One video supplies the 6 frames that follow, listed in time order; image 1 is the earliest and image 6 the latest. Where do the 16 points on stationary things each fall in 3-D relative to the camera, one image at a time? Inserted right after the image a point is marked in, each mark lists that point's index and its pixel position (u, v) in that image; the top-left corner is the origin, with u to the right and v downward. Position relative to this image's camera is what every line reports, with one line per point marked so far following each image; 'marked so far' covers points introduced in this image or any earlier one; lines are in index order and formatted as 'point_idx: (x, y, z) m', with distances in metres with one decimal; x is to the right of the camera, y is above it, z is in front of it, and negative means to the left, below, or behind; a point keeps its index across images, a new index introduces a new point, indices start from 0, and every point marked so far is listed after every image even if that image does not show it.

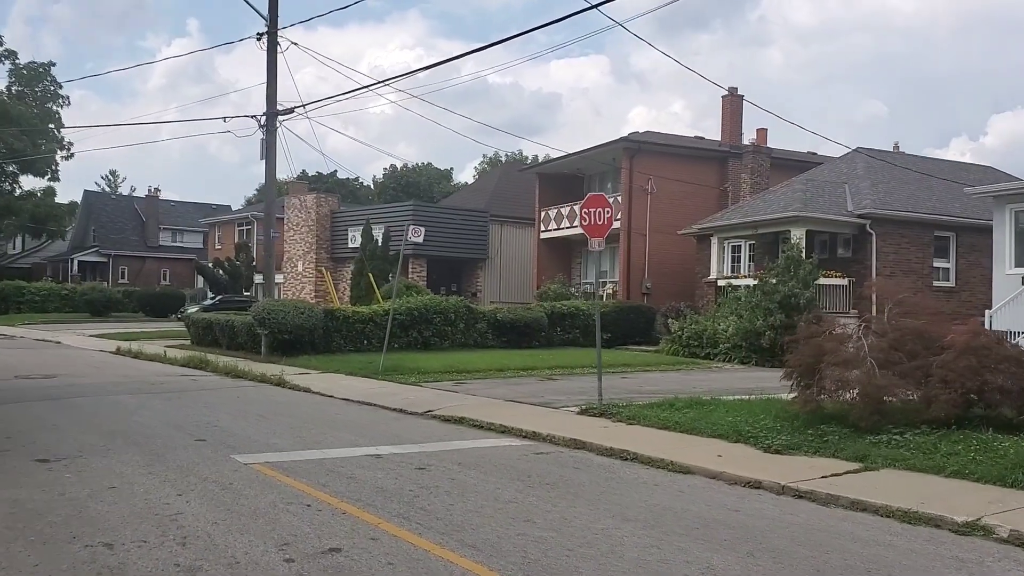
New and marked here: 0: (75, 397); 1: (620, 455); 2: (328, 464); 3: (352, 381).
0: (-9.8, -2.4, +14.6) m
1: (+1.5, -2.3, +8.8) m
2: (-2.3, -2.2, +8.0) m
3: (-4.1, -2.5, +16.8) m
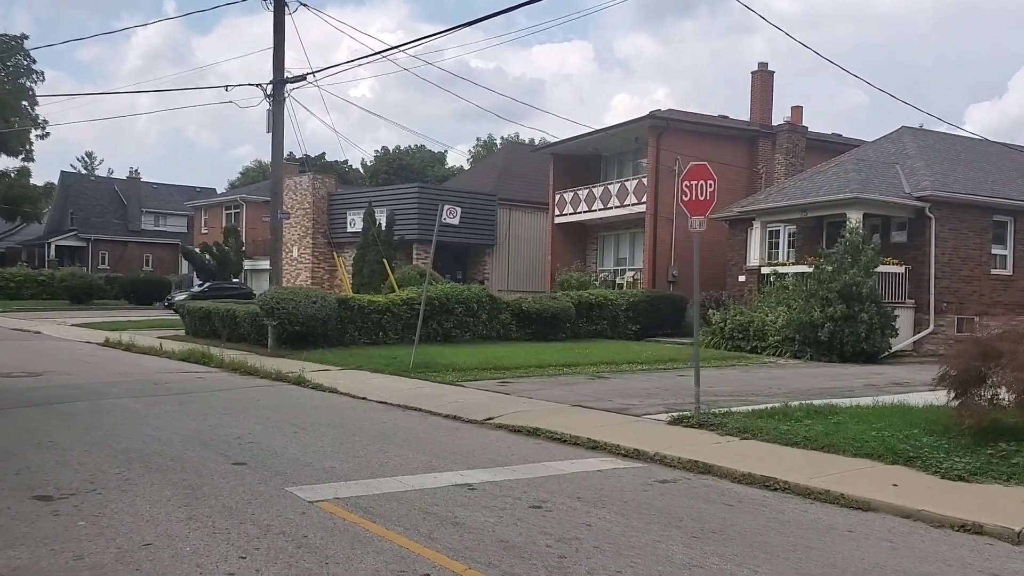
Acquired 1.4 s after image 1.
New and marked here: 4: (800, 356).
0: (-8.7, -2.2, +12.7) m
1: (+2.8, -2.1, +7.1) m
2: (-1.0, -2.1, +6.3) m
3: (-3.0, -2.2, +15.0) m
4: (+8.5, -2.0, +19.1) m
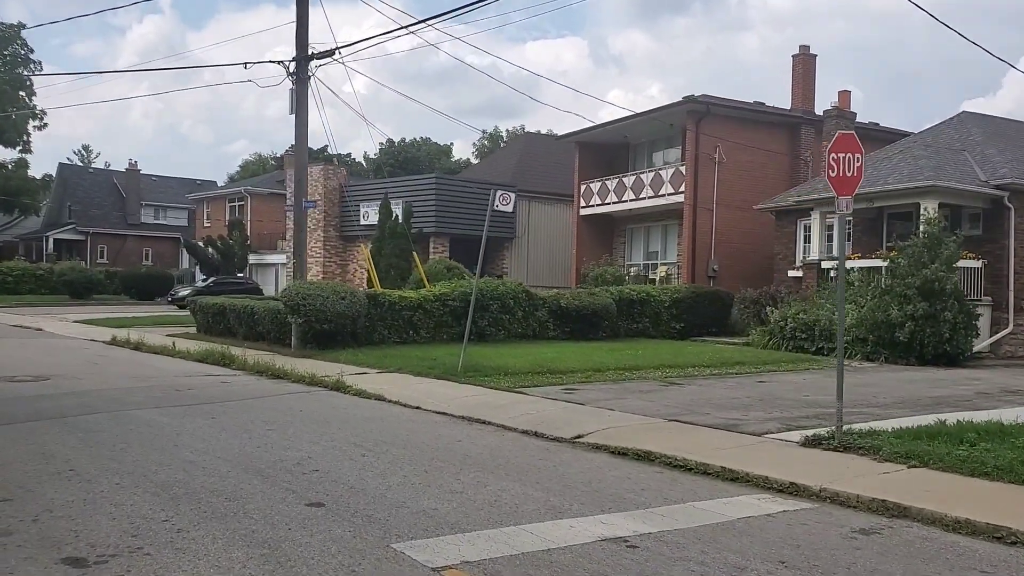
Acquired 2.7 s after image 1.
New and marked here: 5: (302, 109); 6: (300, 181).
0: (-7.3, -2.1, +11.1) m
1: (+4.2, -2.1, +5.6) m
2: (+0.4, -2.0, +4.7) m
3: (-1.7, -2.1, +13.4) m
4: (+9.8, -1.9, +17.5) m
5: (-6.2, +5.3, +19.2) m
6: (-6.3, +3.2, +19.4) m
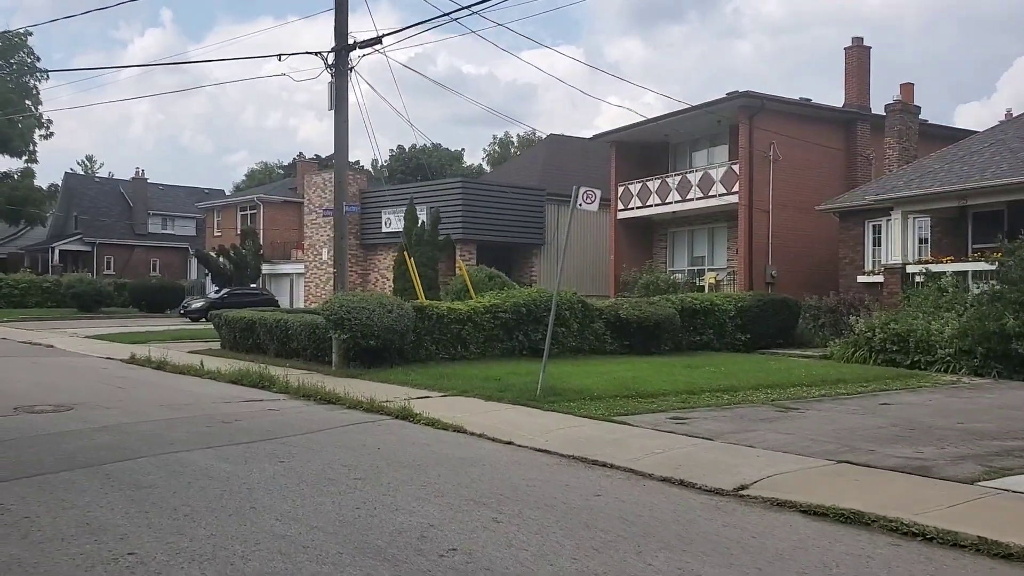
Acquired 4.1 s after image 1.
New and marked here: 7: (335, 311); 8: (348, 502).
0: (-5.6, -2.4, +9.4) m
1: (+5.9, -2.2, +3.8) m
2: (+2.1, -2.2, +3.0) m
3: (+0.1, -2.3, +11.7) m
4: (+11.5, -2.0, +15.8) m
5: (-4.6, +4.9, +17.5) m
6: (-4.7, +2.8, +17.8) m
7: (-4.7, -0.6, +17.3) m
8: (-1.8, -2.3, +7.2) m
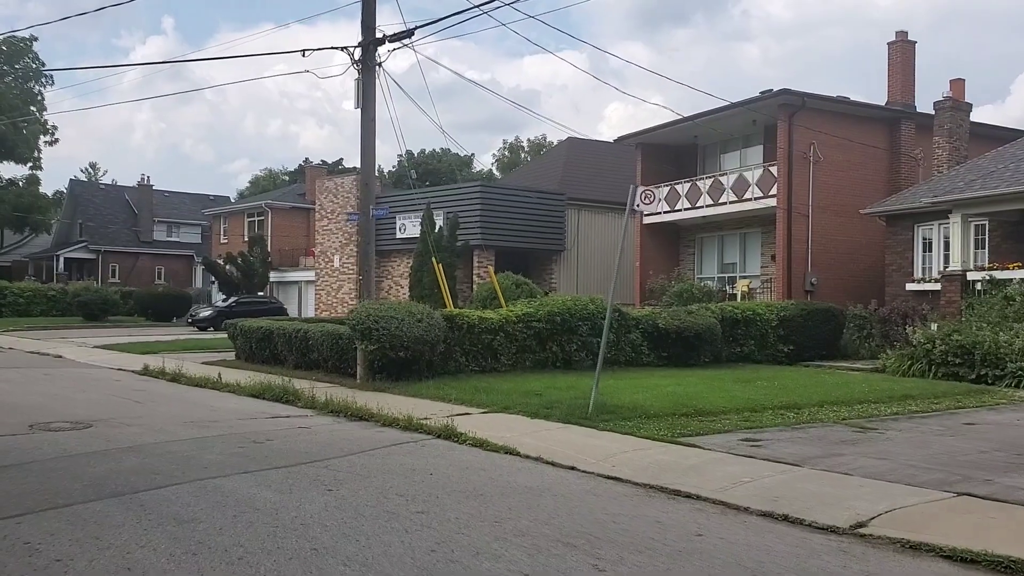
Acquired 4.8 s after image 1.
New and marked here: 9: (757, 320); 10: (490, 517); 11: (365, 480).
0: (-4.7, -2.5, +8.5) m
1: (+6.8, -2.3, +2.9) m
2: (+3.1, -2.3, +2.1) m
3: (+1.0, -2.5, +10.8) m
4: (+12.5, -2.3, +14.9) m
5: (-3.6, +4.7, +16.7) m
6: (-3.7, +2.6, +16.9) m
7: (-3.7, -0.8, +16.4) m
8: (-0.9, -2.4, +6.3) m
9: (+7.5, -1.0, +20.0) m
10: (-0.3, -2.5, +7.1) m
11: (-2.0, -2.6, +8.8) m
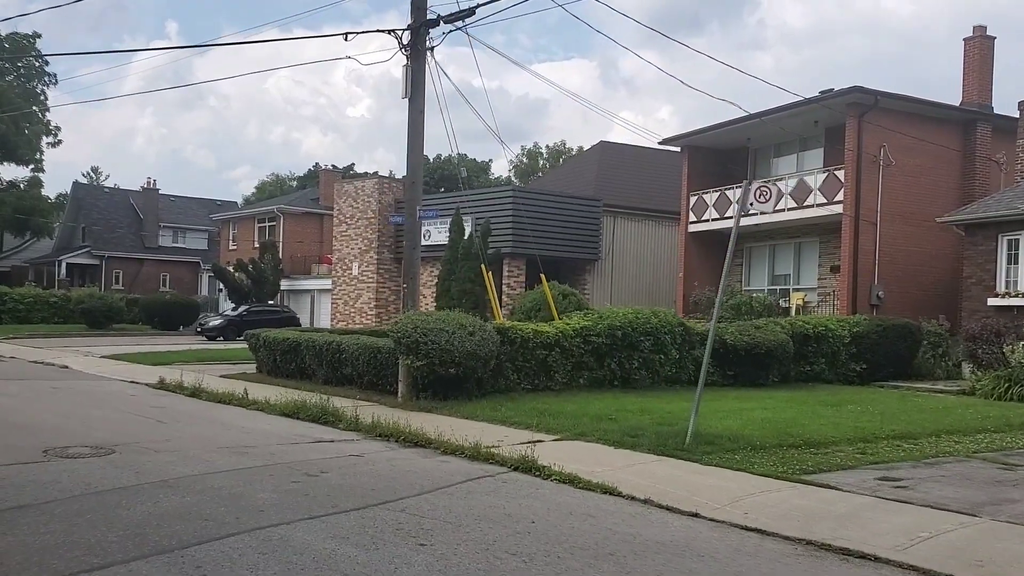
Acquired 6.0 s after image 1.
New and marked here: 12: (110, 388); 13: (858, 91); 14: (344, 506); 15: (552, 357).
0: (-3.3, -2.6, +7.0) m
1: (+8.2, -2.4, +1.5) m
2: (+4.5, -2.3, +0.6) m
3: (+2.4, -2.7, +9.3) m
4: (+13.9, -2.6, +13.4) m
5: (-2.2, +4.5, +15.3) m
6: (-2.3, +2.4, +15.5) m
7: (-2.3, -1.1, +15.0) m
8: (+0.5, -2.5, +4.8) m
9: (+8.9, -1.4, +18.5) m
10: (+1.1, -2.6, +5.7) m
11: (-0.6, -2.7, +7.3) m
12: (-11.9, -3.0, +19.5) m
13: (+10.8, +6.0, +20.4) m
14: (-2.0, -2.7, +8.1) m
15: (+1.0, -1.8, +16.7) m
